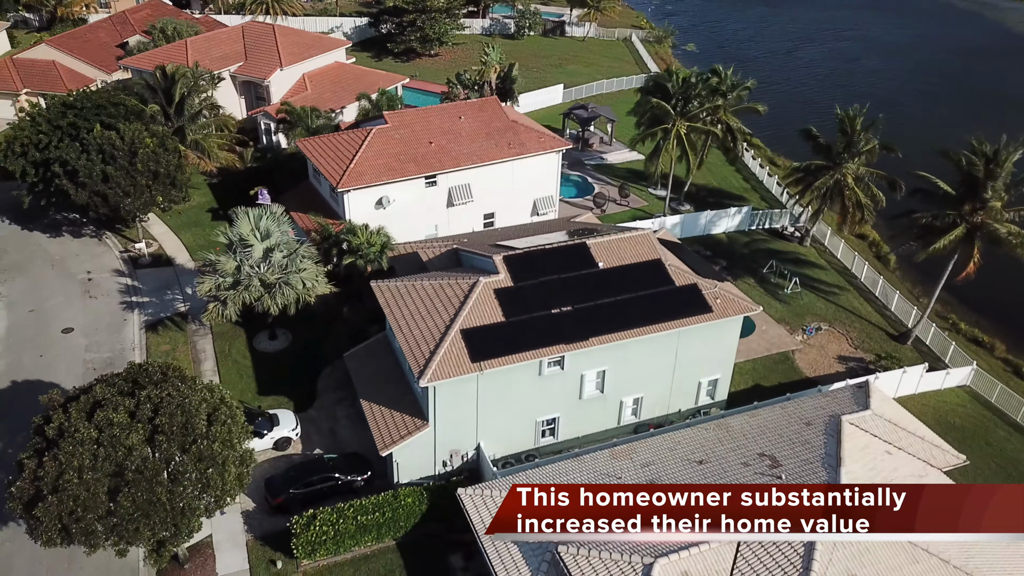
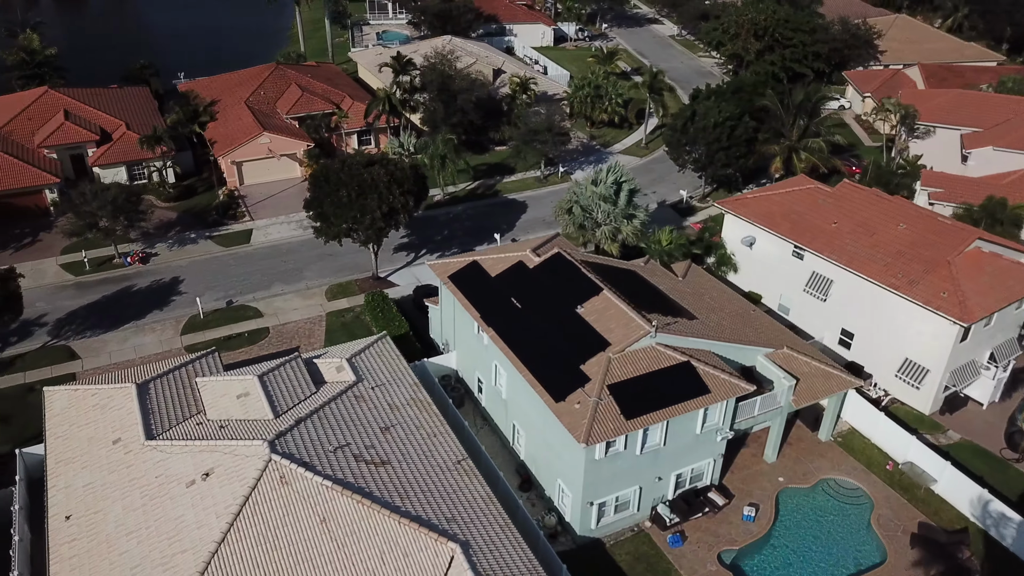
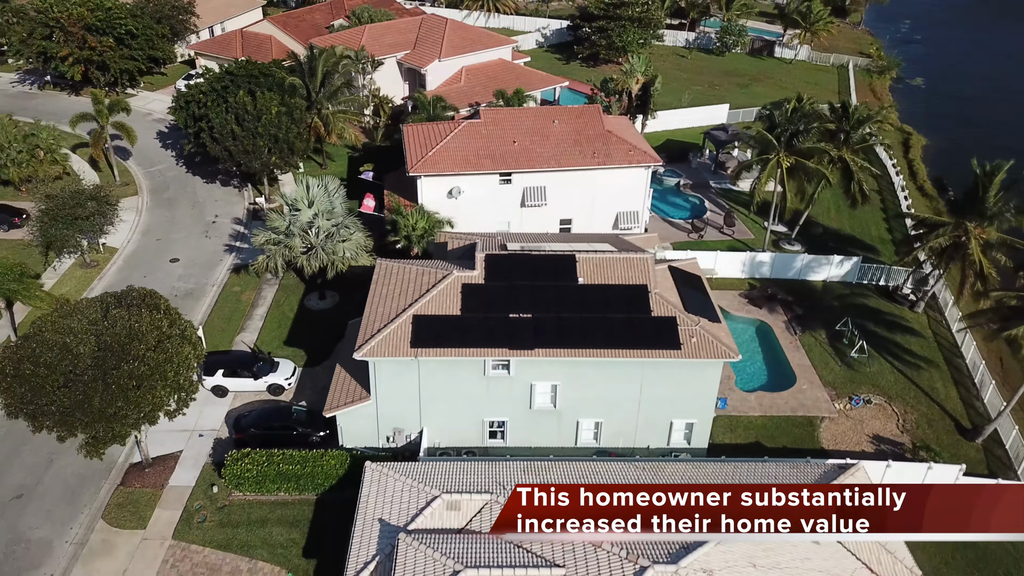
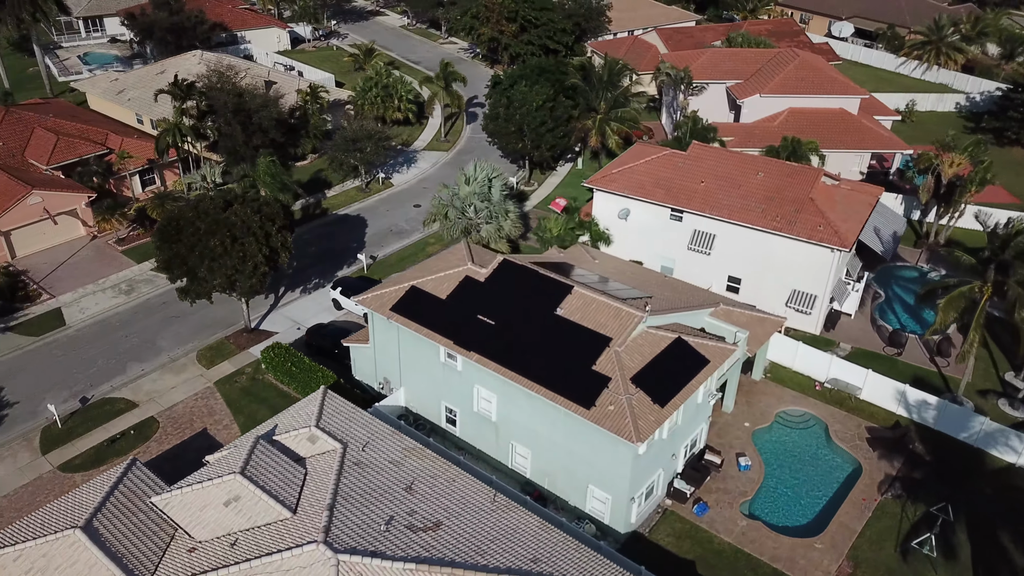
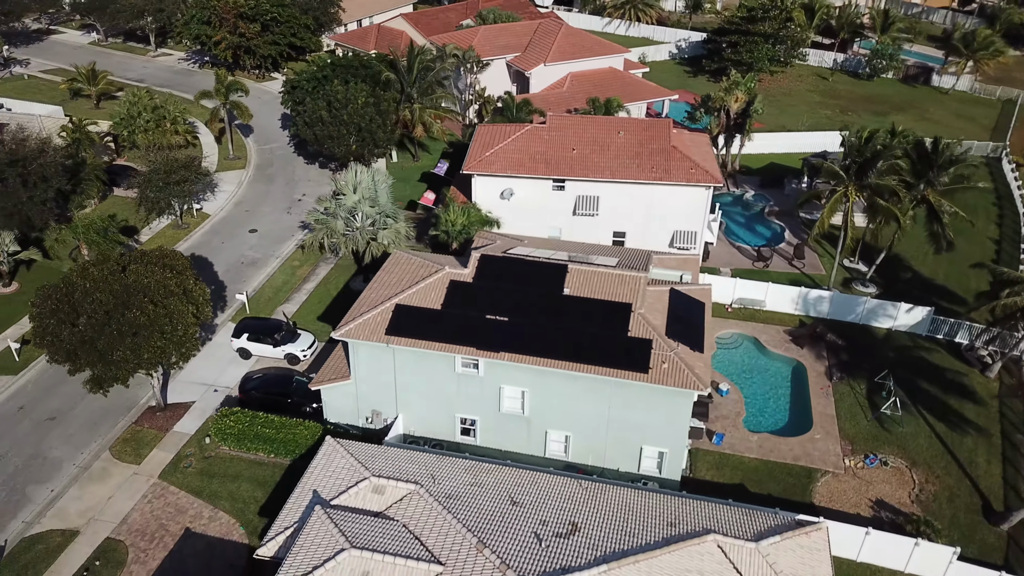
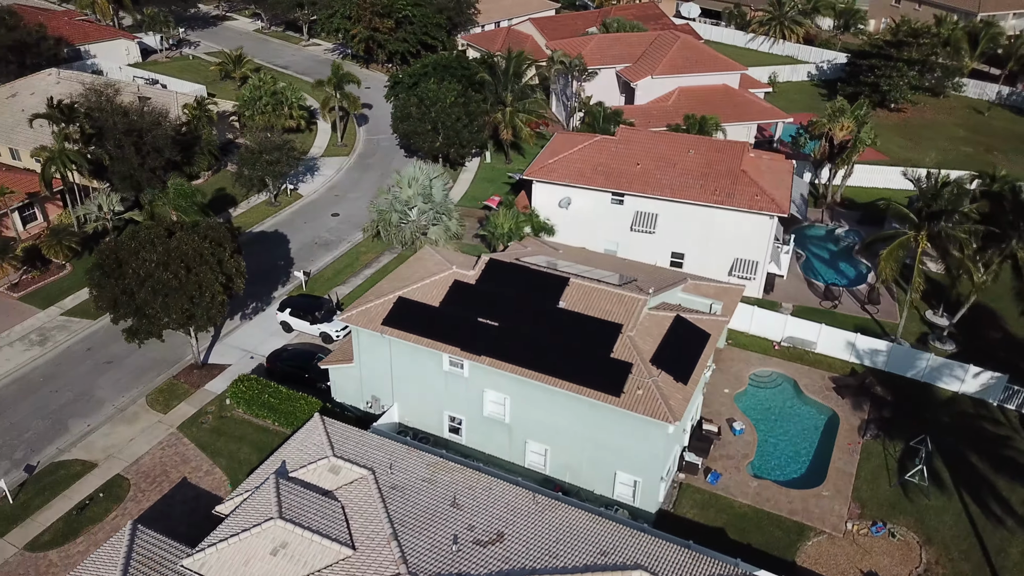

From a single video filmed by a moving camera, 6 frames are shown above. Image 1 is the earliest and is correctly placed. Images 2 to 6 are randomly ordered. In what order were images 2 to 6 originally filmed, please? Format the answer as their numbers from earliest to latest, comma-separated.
3, 5, 6, 4, 2
